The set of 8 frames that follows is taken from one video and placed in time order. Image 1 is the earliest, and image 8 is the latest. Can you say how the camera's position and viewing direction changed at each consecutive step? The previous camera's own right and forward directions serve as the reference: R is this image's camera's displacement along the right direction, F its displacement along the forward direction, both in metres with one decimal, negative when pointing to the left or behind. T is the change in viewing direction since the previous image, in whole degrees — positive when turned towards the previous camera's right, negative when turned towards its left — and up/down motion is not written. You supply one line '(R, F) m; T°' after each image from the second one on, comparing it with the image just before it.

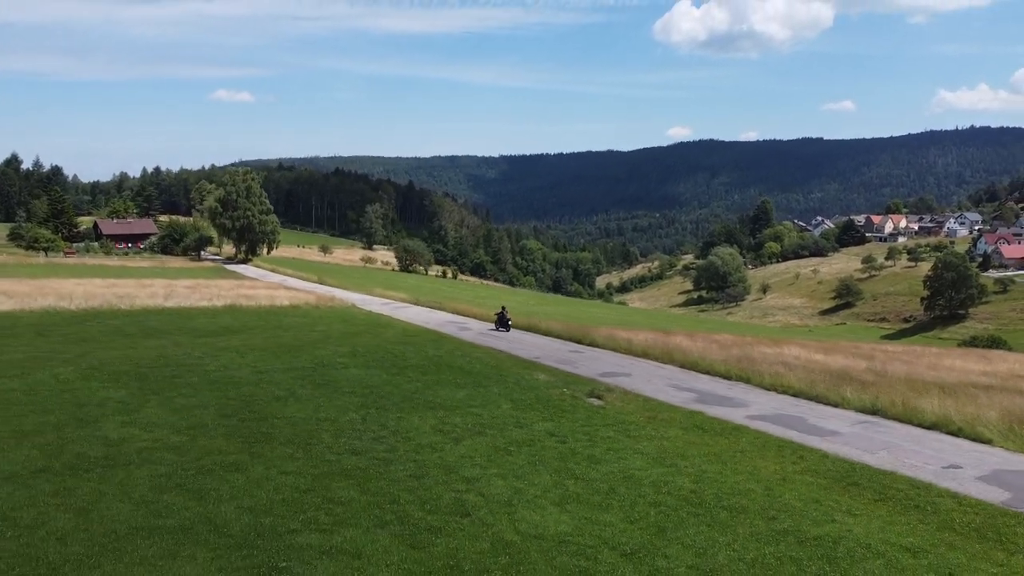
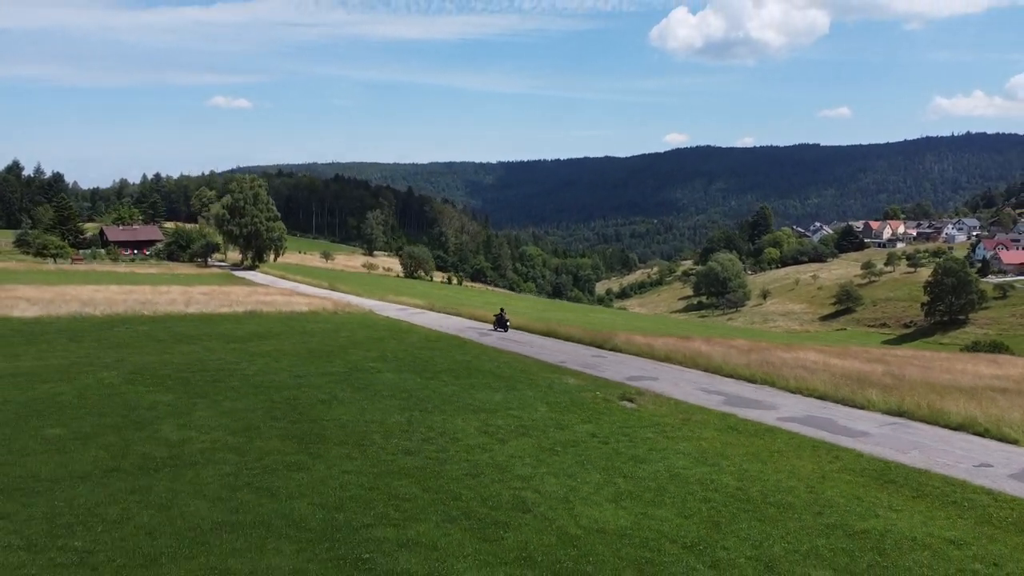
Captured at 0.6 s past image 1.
(-0.9, -0.6) m; 0°
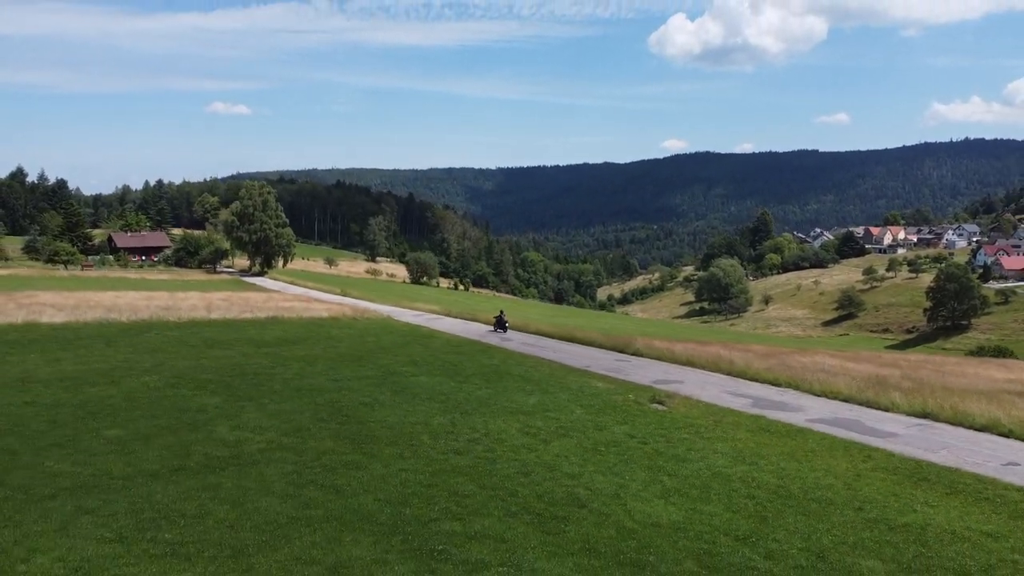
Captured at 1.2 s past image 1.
(-0.9, -0.6) m; 0°
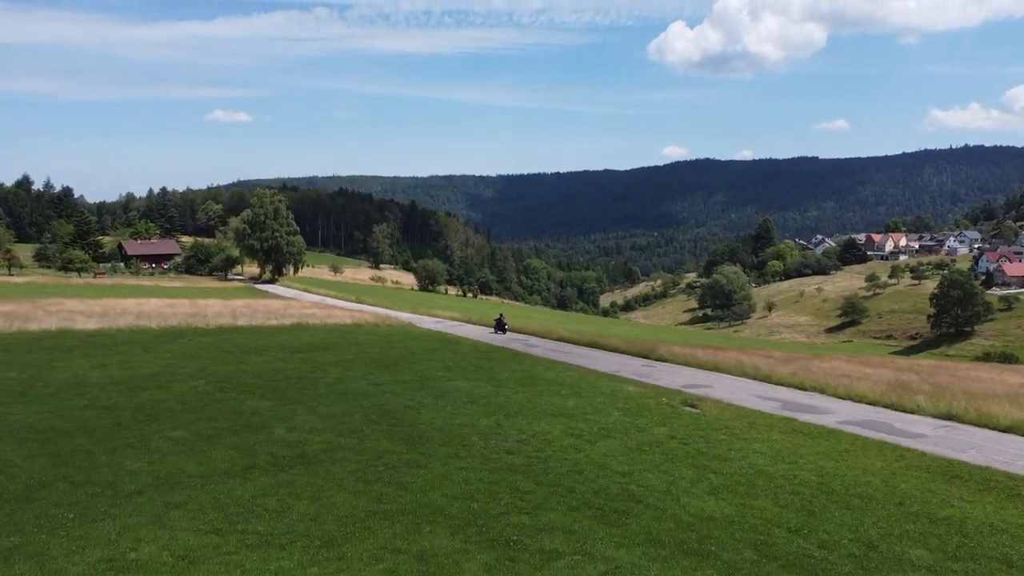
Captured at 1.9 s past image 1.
(-1.0, -0.8) m; 0°
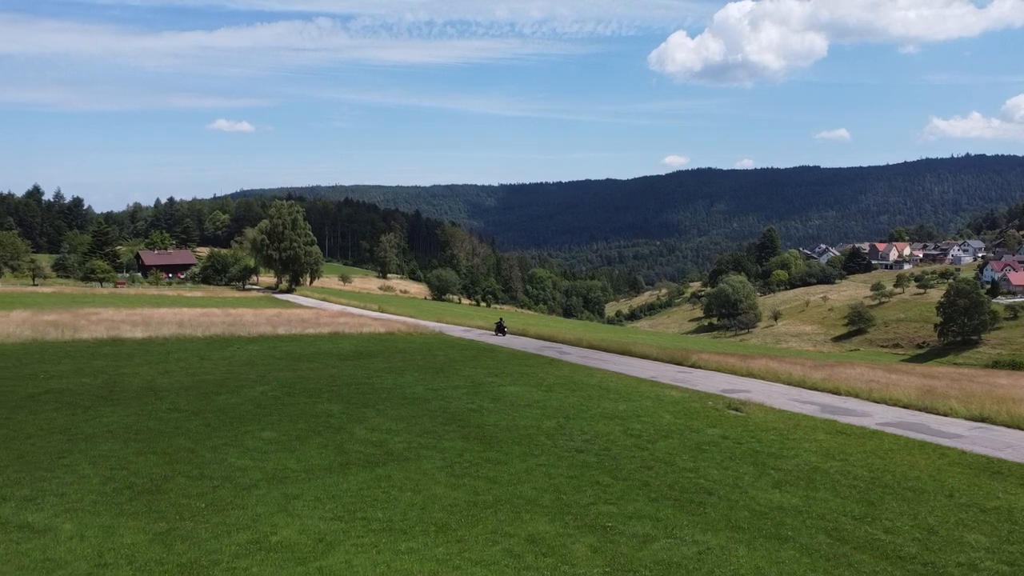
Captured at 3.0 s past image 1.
(-1.5, -1.3) m; 0°
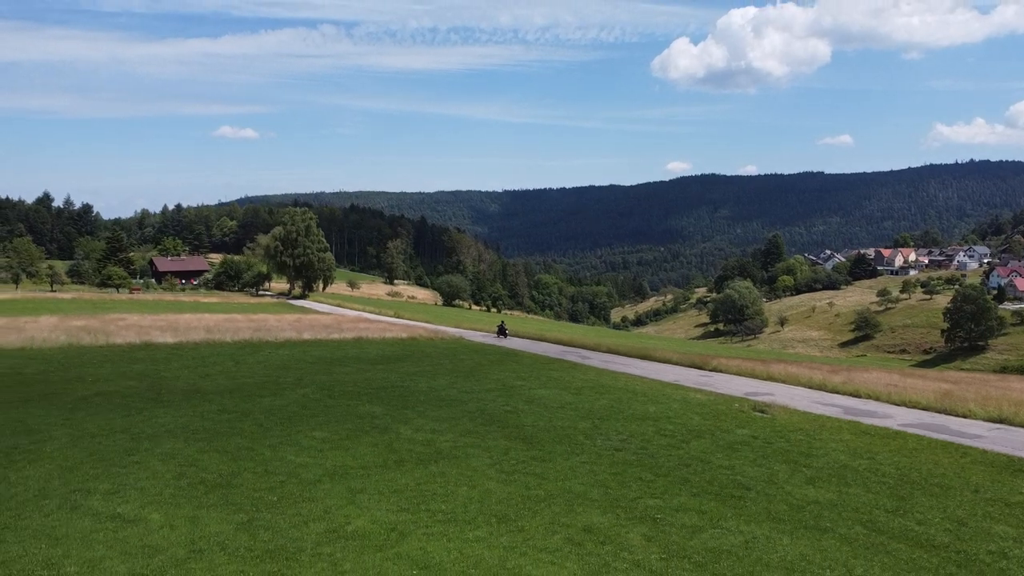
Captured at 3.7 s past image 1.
(-0.9, -0.9) m; 0°
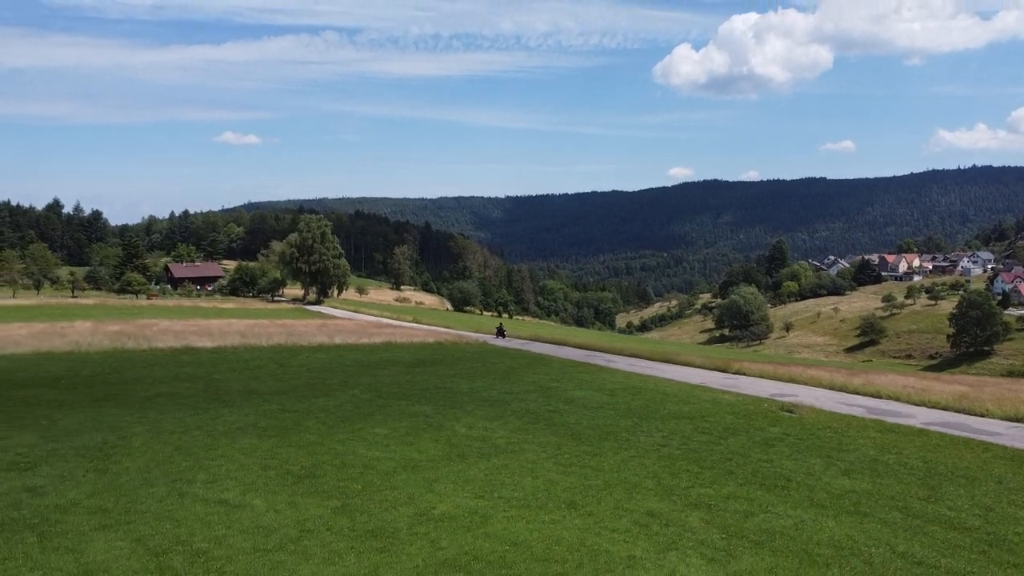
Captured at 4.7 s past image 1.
(-1.2, -1.3) m; 0°
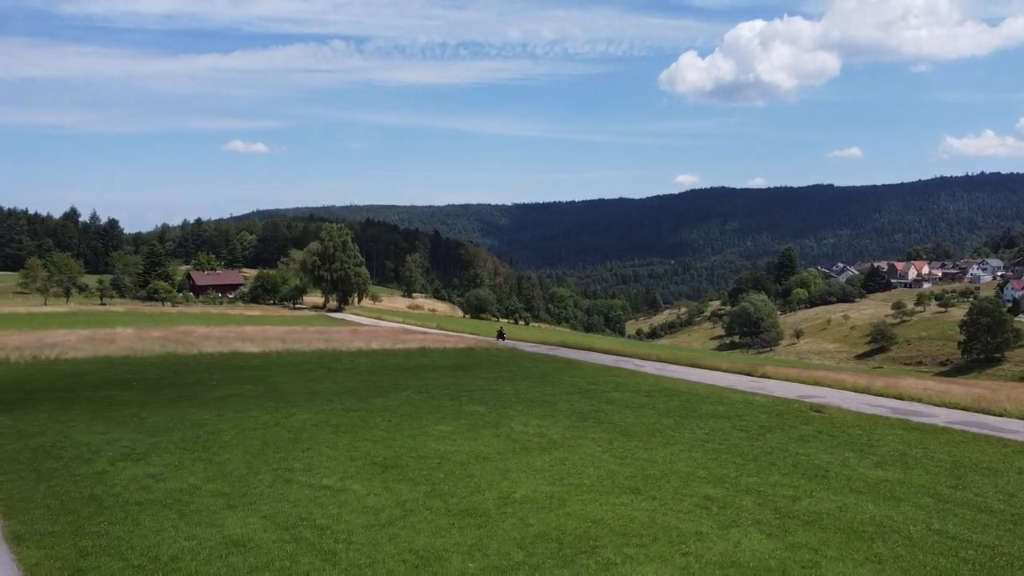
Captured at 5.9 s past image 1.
(-1.3, -1.7) m; 0°
